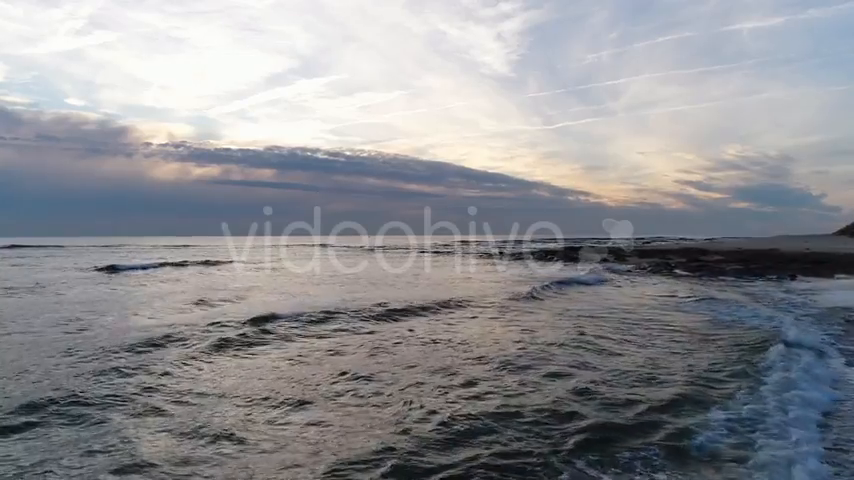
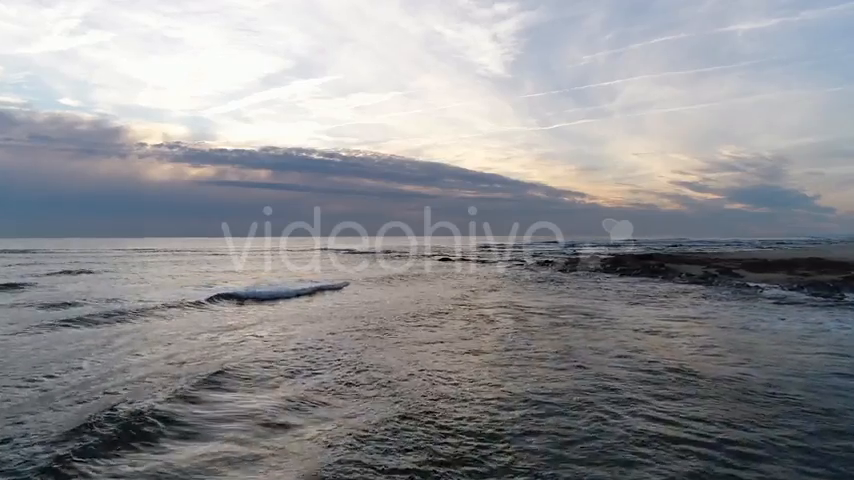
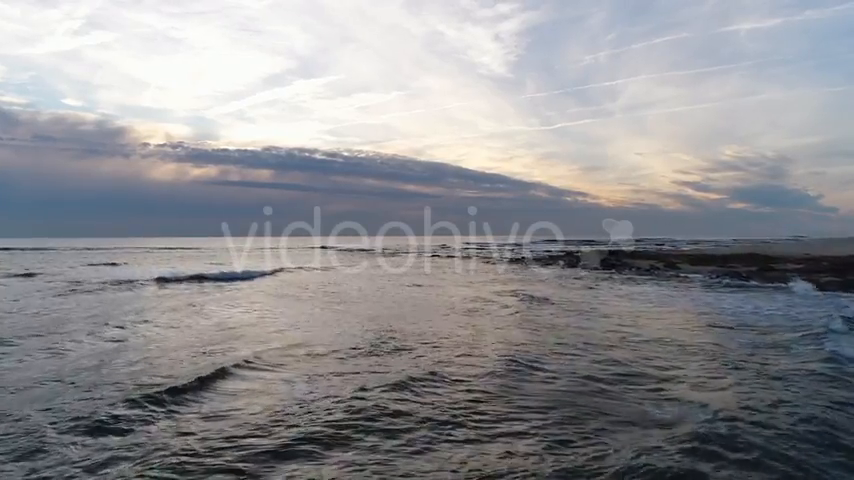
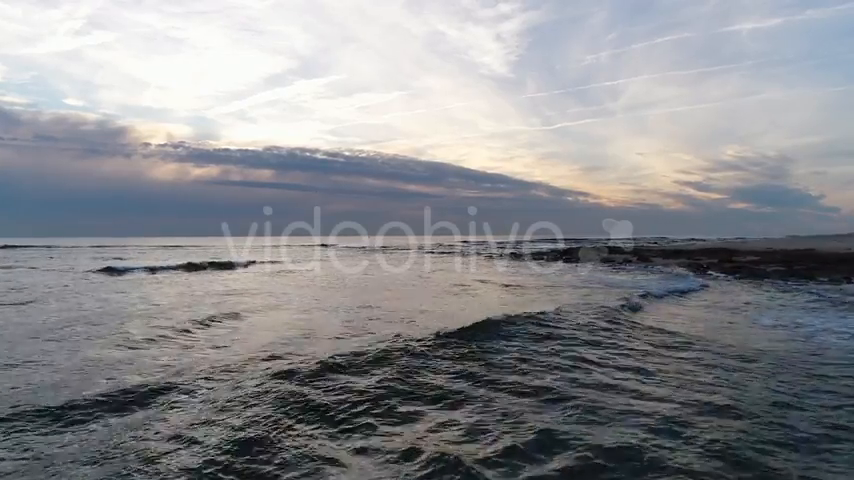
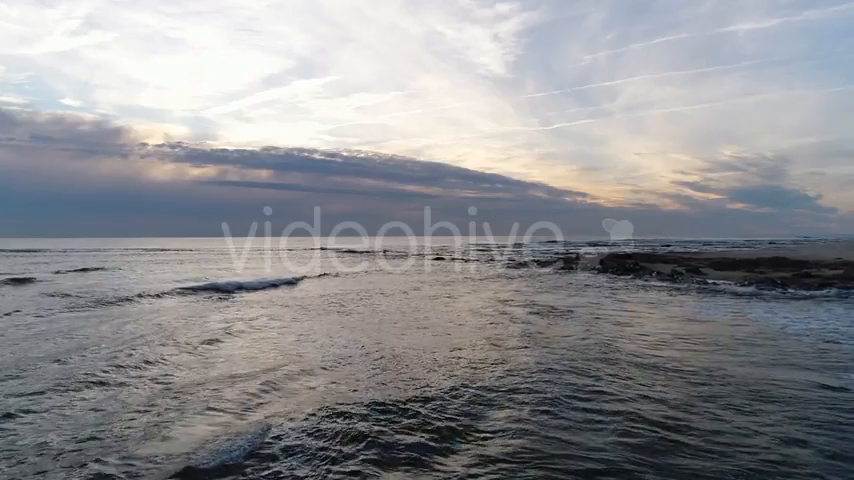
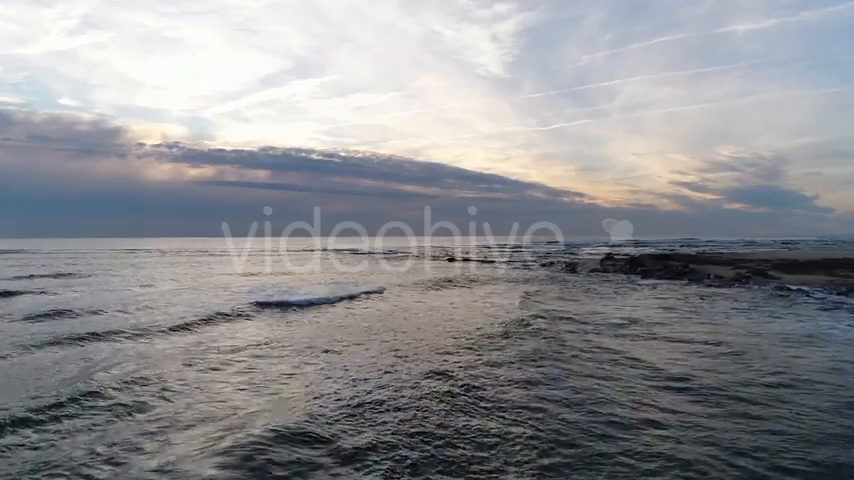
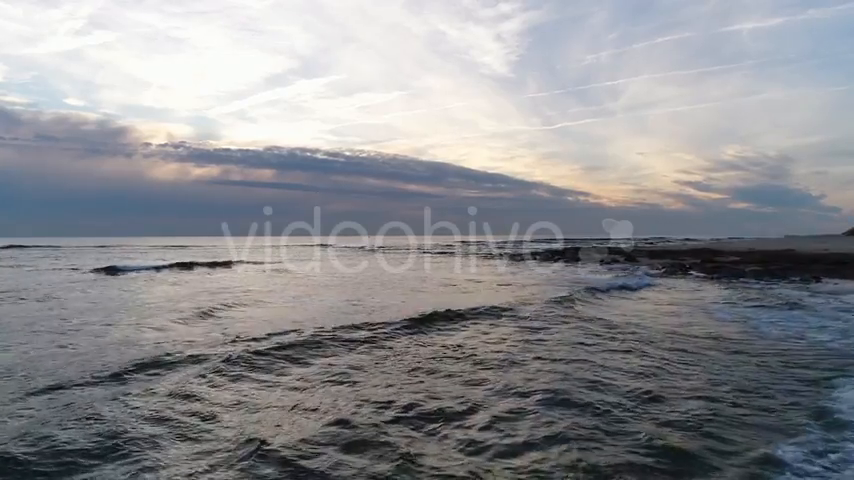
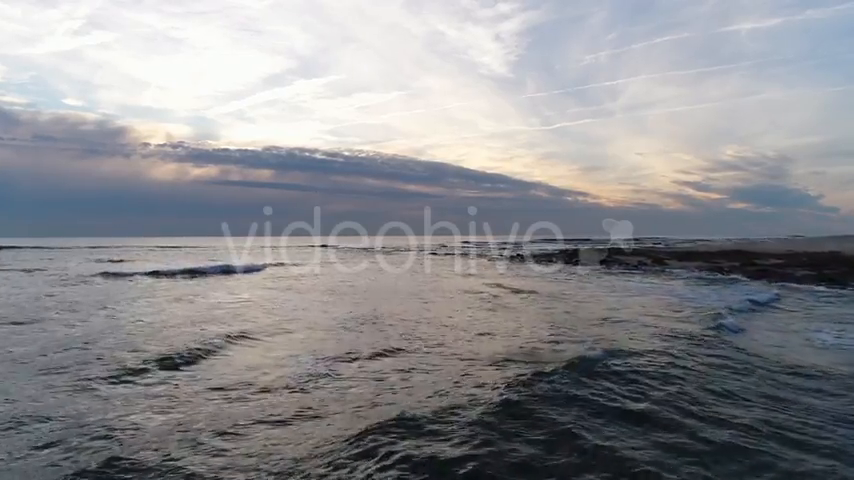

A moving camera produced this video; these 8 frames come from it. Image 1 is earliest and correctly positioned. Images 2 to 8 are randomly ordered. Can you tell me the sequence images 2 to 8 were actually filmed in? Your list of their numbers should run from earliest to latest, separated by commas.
7, 4, 8, 3, 5, 2, 6
